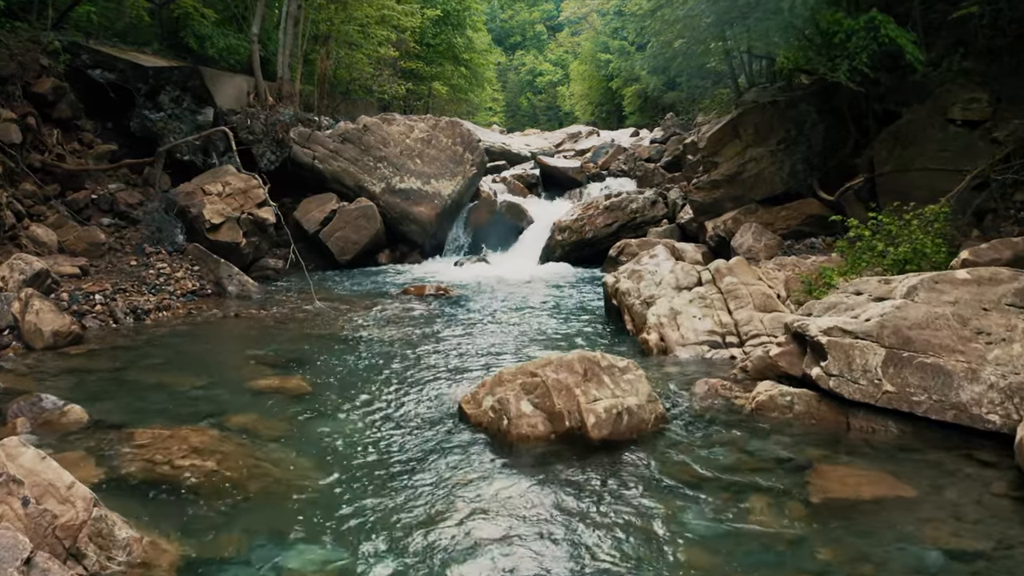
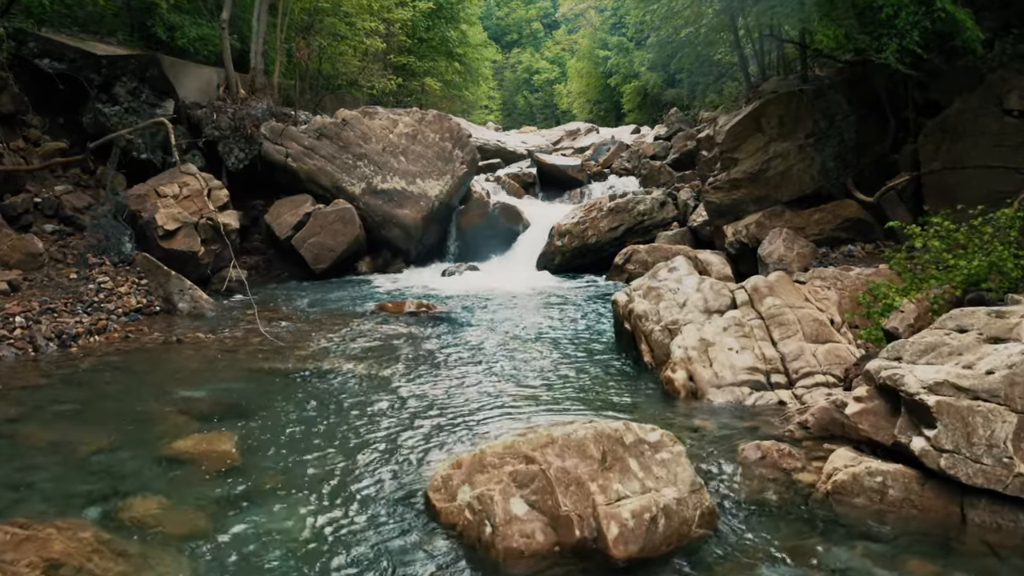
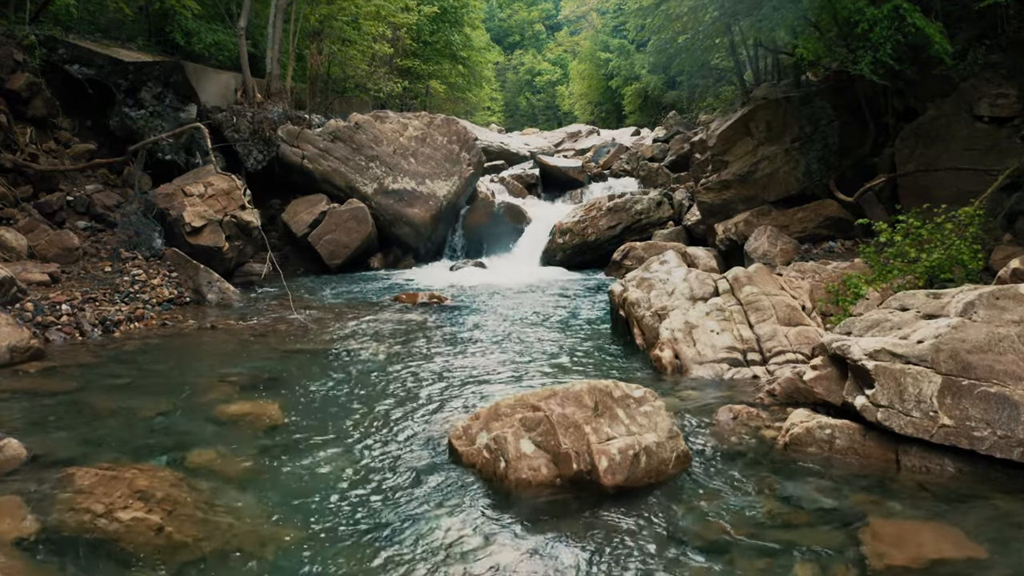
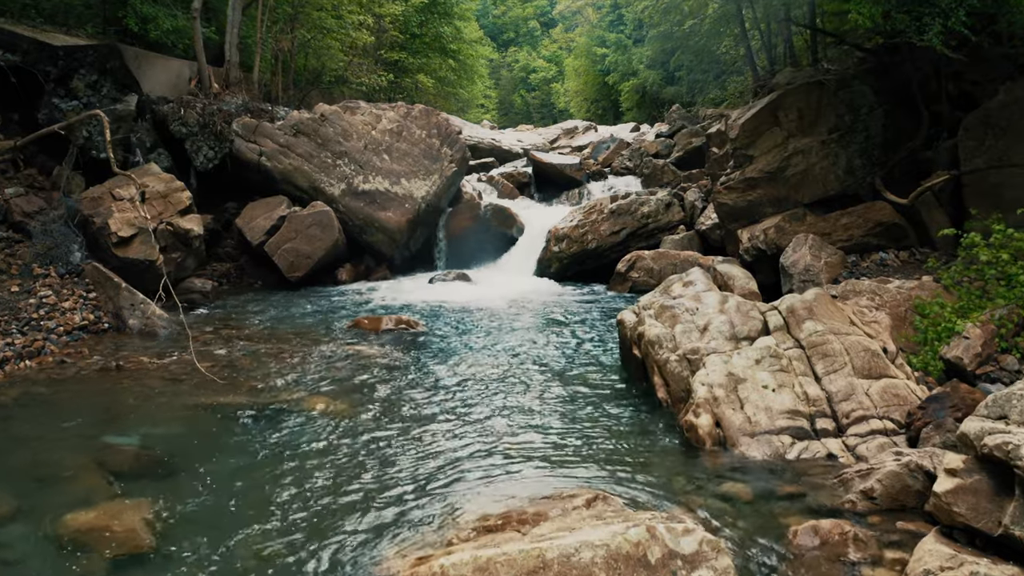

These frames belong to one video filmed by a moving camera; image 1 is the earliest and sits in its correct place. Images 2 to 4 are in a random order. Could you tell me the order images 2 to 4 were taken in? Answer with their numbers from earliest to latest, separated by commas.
3, 2, 4
